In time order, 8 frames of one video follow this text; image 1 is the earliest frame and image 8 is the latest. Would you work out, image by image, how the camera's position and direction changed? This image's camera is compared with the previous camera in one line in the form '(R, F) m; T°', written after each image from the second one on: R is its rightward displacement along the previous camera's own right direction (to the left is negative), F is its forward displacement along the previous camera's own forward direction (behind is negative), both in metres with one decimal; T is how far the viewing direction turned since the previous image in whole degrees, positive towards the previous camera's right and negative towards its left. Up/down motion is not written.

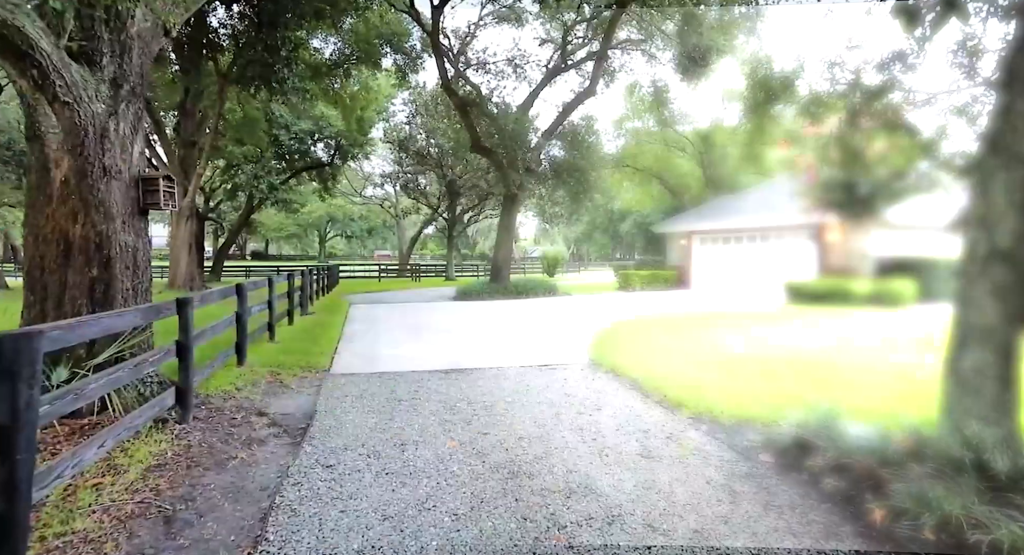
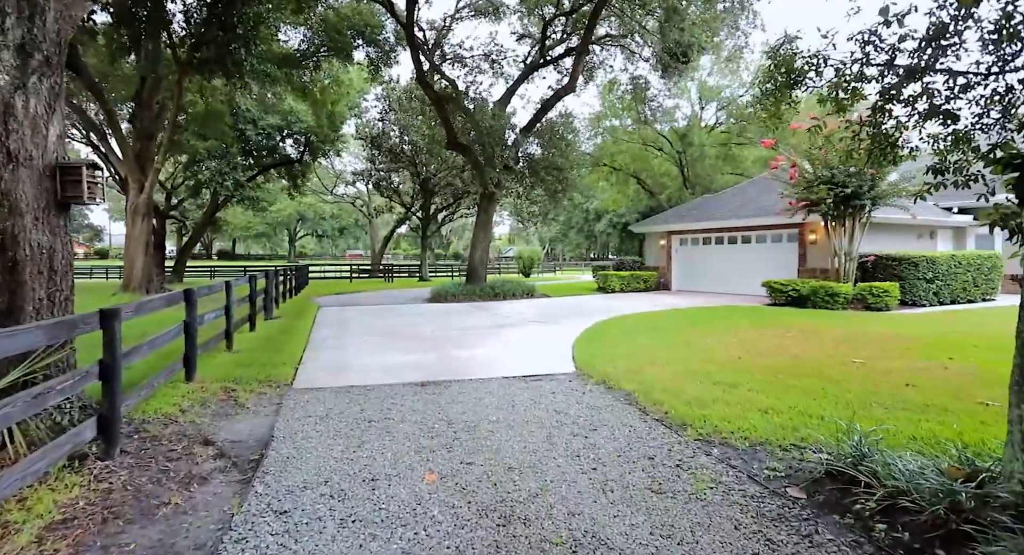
(-0.1, +0.5) m; +3°
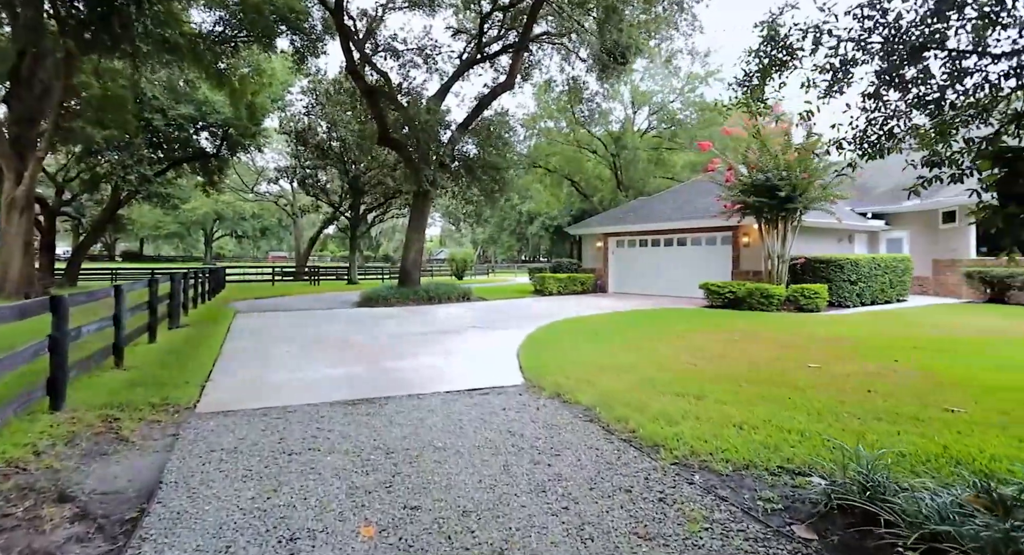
(-0.1, +0.6) m; +7°
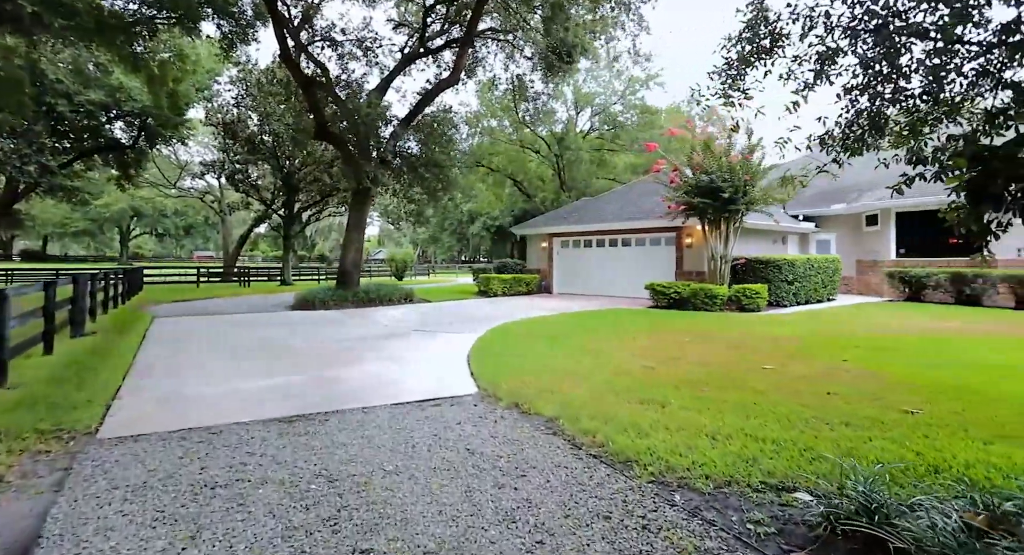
(-0.1, +0.4) m; +6°
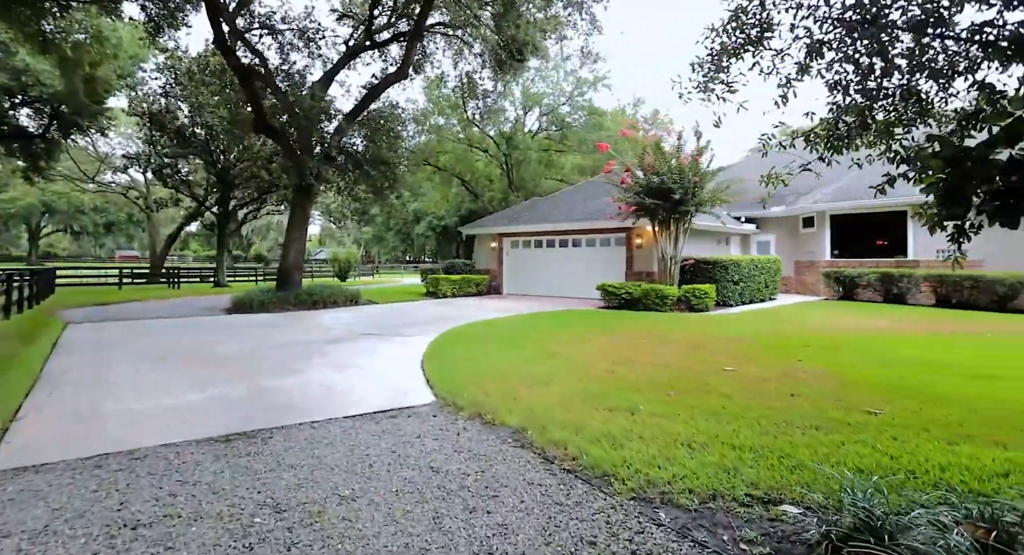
(-0.1, +0.3) m; +5°
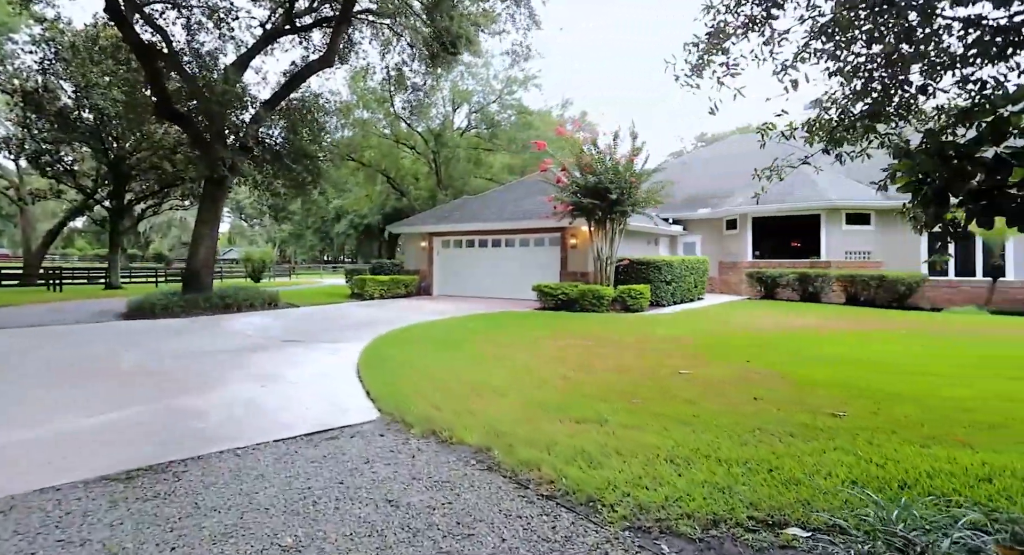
(-0.2, +0.4) m; +8°
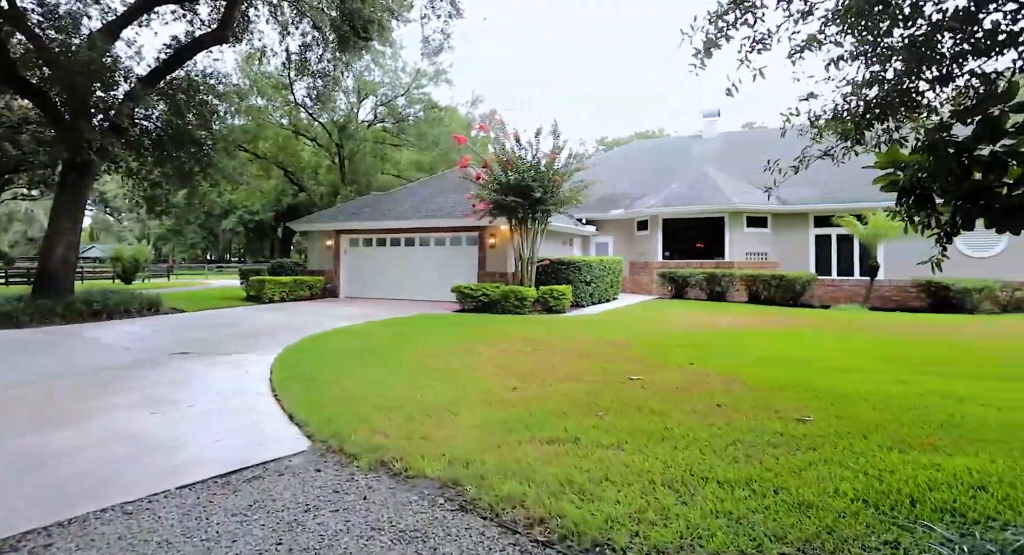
(-0.4, +0.6) m; +10°
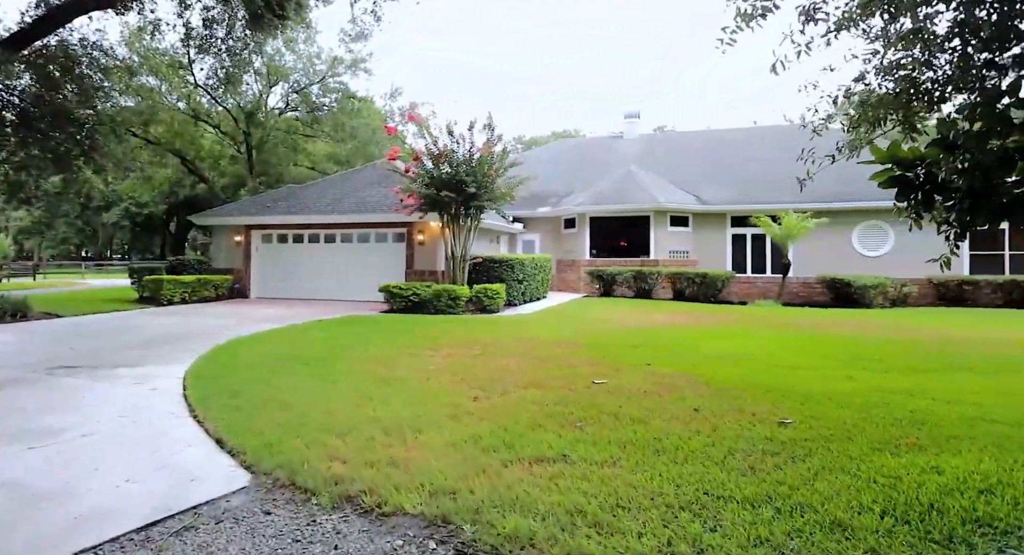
(-0.4, +0.5) m; +8°
